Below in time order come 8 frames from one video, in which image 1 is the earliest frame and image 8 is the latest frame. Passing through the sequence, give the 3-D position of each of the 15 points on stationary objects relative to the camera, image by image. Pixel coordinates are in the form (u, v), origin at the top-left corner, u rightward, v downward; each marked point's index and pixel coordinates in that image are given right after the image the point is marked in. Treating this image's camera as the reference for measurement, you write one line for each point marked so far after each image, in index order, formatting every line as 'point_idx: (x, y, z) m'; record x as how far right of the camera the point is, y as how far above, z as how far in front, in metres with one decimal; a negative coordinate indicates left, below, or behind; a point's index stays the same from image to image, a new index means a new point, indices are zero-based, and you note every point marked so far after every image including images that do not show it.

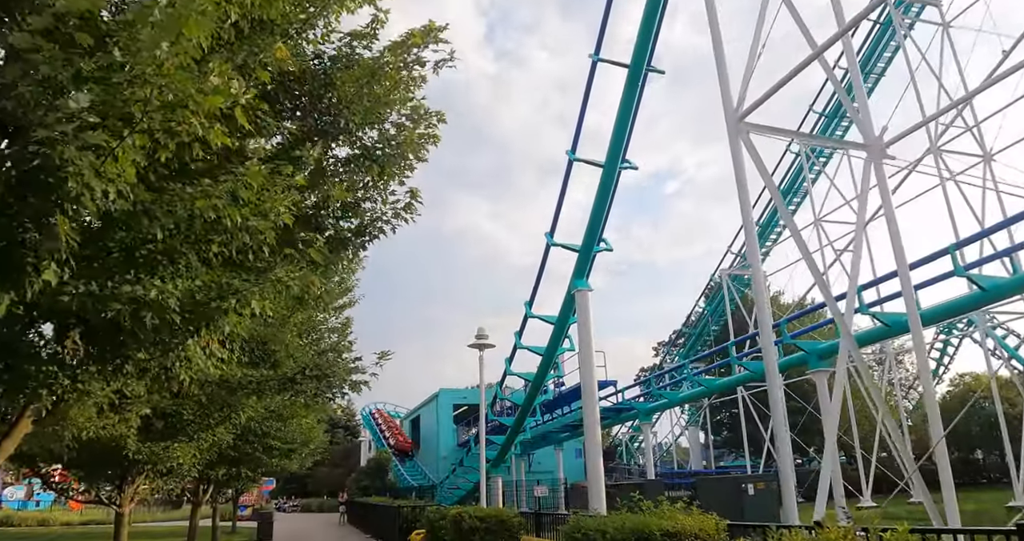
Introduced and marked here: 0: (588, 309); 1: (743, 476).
0: (+1.7, -0.8, +14.8) m
1: (+4.6, -4.1, +12.8) m
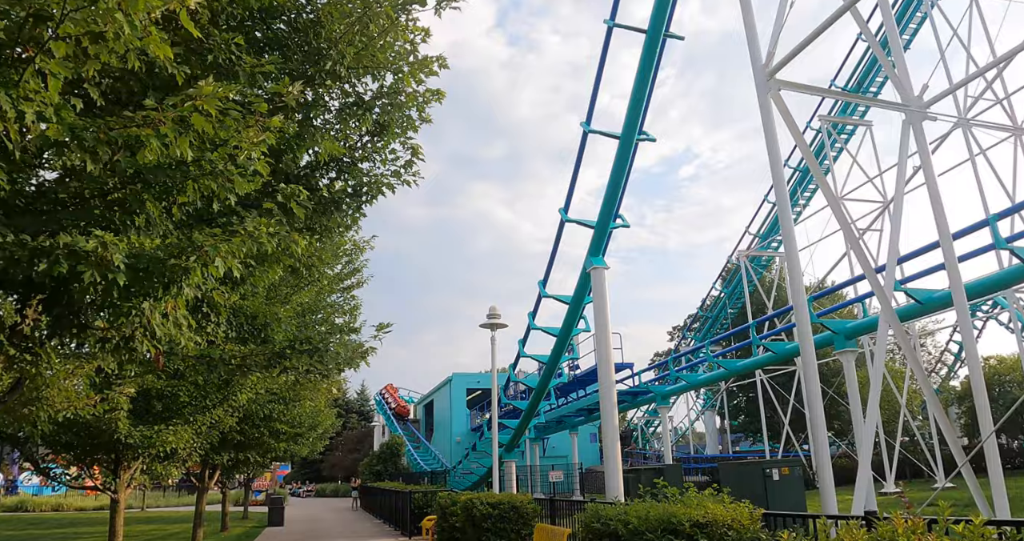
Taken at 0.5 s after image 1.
0: (+2.0, -0.3, +14.2) m
1: (+4.8, -3.6, +12.2) m
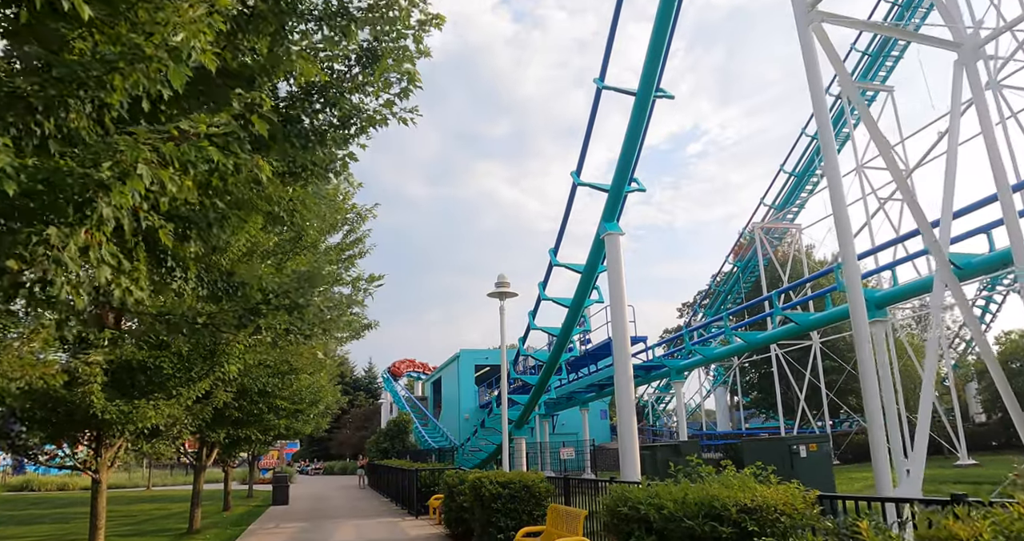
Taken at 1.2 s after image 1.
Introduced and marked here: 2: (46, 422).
0: (+2.2, +0.4, +13.3) m
1: (+5.0, -3.0, +11.5) m
2: (-5.7, -1.8, +8.0) m
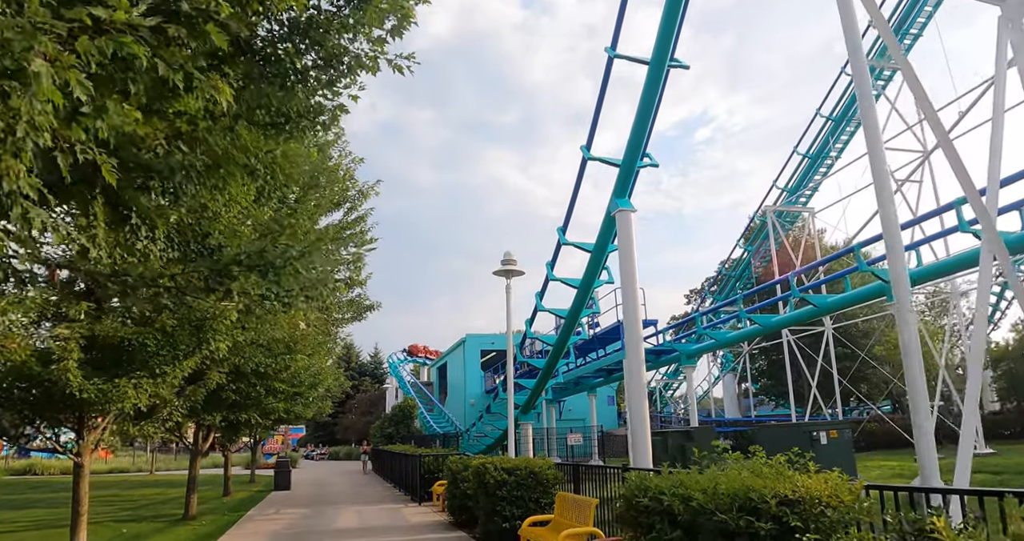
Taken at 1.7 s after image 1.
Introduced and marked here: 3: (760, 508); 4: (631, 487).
0: (+2.3, +0.8, +12.8) m
1: (+5.1, -2.6, +10.9) m
2: (-5.6, -1.5, +7.5) m
3: (+1.4, -1.4, +3.7) m
4: (+0.8, -1.5, +4.6) m
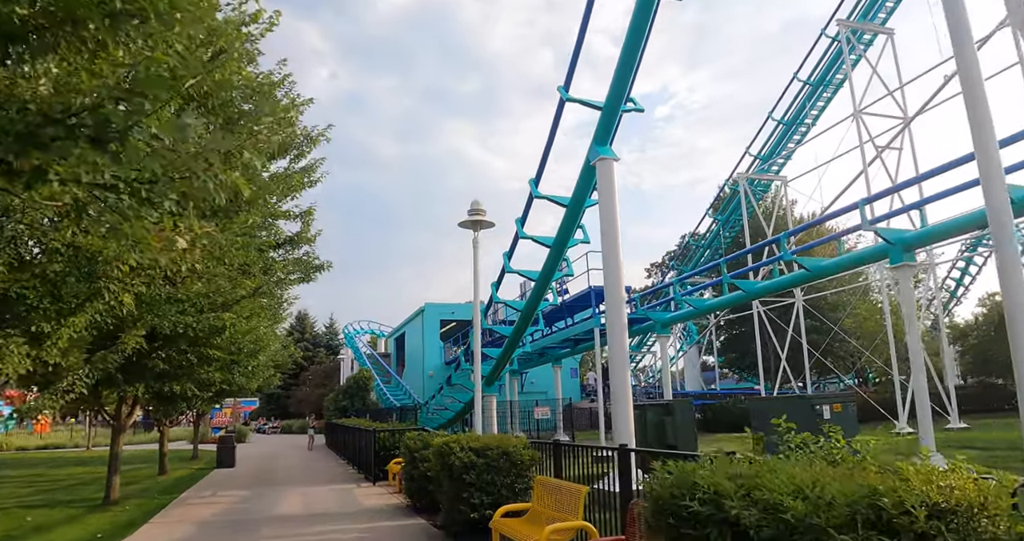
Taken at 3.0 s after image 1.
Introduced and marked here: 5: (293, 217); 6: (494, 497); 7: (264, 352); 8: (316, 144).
0: (+1.7, +1.6, +11.4) m
1: (+4.6, -1.9, +9.9) m
2: (-5.9, -0.9, +5.7) m
3: (+1.4, -0.9, +2.4) m
4: (+0.8, -1.1, +3.3) m
5: (-4.8, +1.2, +14.3) m
6: (-0.2, -2.6, +7.4) m
7: (-5.8, -1.9, +15.3) m
8: (-4.3, +2.8, +14.2) m
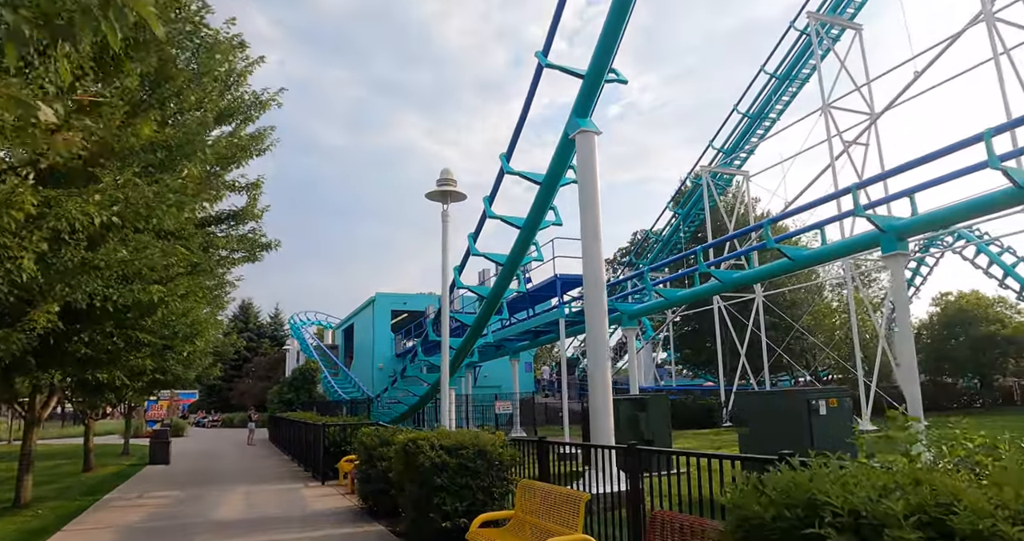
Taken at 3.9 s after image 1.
0: (+1.3, +1.8, +10.5) m
1: (+4.2, -1.7, +9.2) m
2: (-5.9, -0.5, +4.3) m
3: (+1.6, -0.7, +1.5) m
4: (+0.9, -0.9, +2.4) m
5: (-5.4, +1.6, +12.9) m
6: (-0.4, -2.3, +6.4) m
7: (-6.6, -1.5, +13.9) m
8: (-4.9, +3.2, +12.9) m
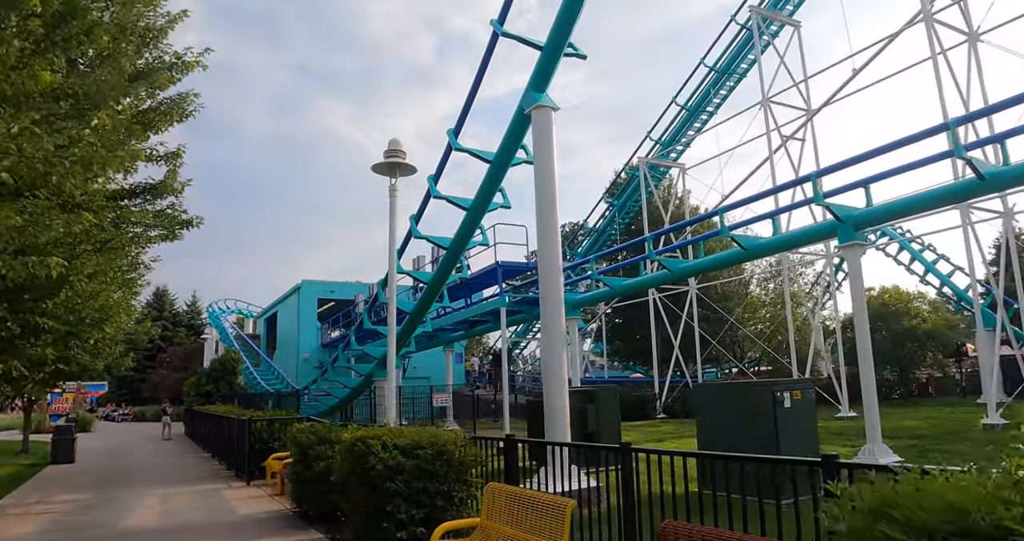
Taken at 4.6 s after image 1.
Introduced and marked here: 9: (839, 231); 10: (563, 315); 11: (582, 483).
0: (+0.6, +2.1, +9.9) m
1: (+3.6, -1.6, +9.0) m
2: (-5.9, -0.2, +3.0) m
3: (+1.8, -0.6, +1.0) m
4: (+1.0, -0.7, +1.8) m
5: (-6.4, +2.0, +11.6) m
6: (-0.8, -2.1, +5.7) m
7: (-7.7, -1.0, +12.4) m
8: (-5.8, +3.6, +11.6) m
9: (+5.2, +0.6, +10.4) m
10: (+0.8, -0.6, +9.3) m
11: (+0.9, -2.9, +8.7) m
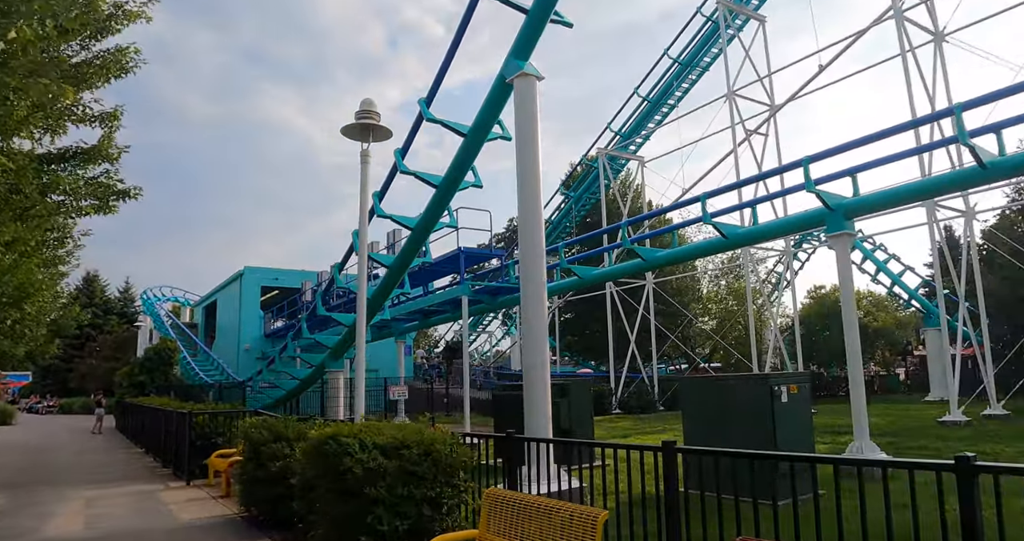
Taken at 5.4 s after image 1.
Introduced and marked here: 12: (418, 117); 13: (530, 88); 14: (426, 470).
0: (+0.3, +2.3, +9.2) m
1: (+3.3, -1.4, +8.6) m
2: (-5.7, +0.1, +1.8) m
3: (+2.2, -0.5, +0.5) m
4: (+1.3, -0.6, +1.2) m
5: (-6.7, +2.4, +10.3) m
6: (-0.8, -1.9, +4.9) m
7: (-8.2, -0.6, +11.1) m
8: (-6.1, +3.9, +10.4) m
9: (+4.9, +0.7, +10.0) m
10: (+0.5, -0.4, +8.7) m
11: (+0.6, -2.6, +8.0) m
12: (-1.5, +2.4, +10.6) m
13: (+0.3, +2.6, +9.5) m
14: (-0.7, -1.5, +5.0) m
